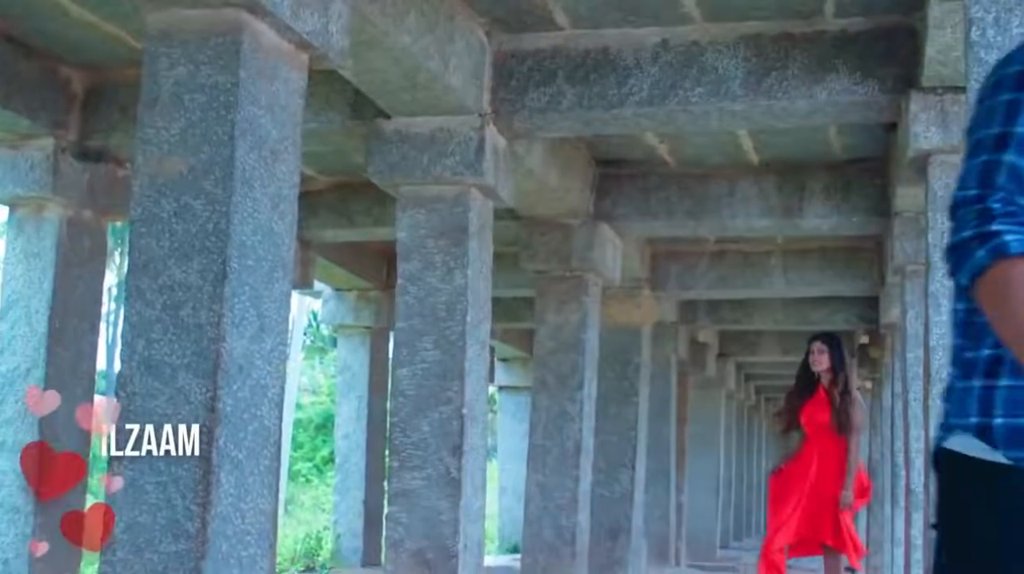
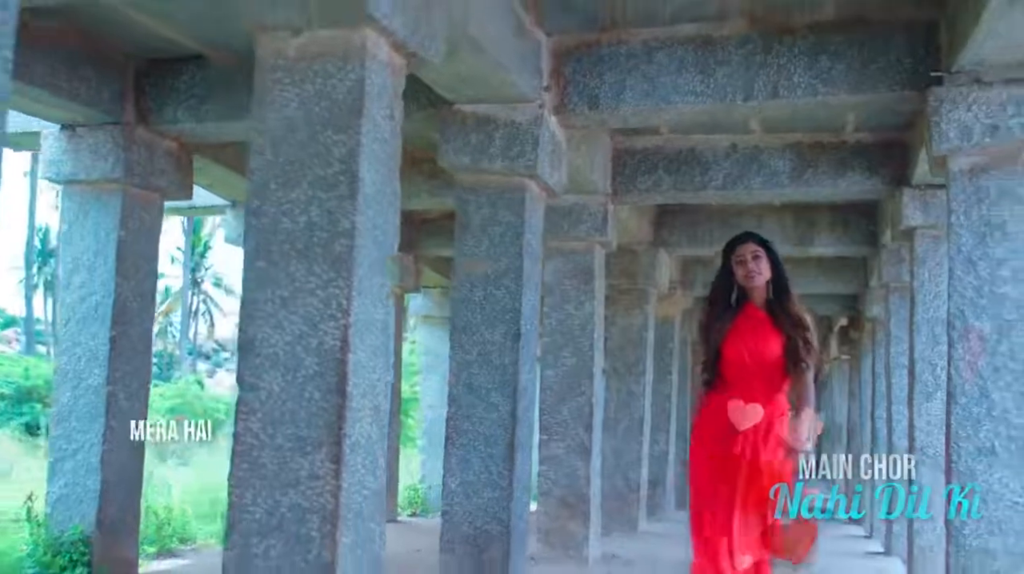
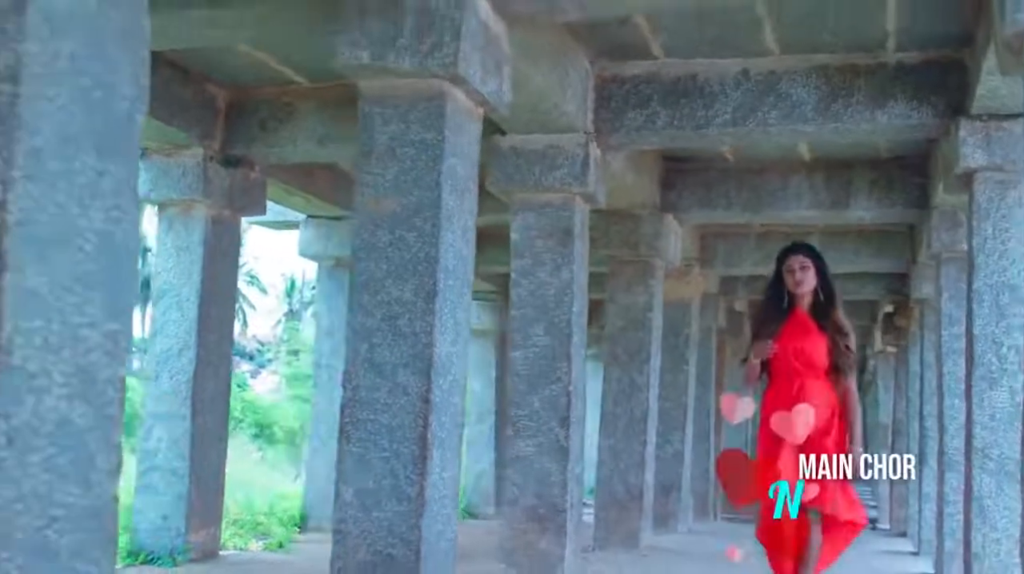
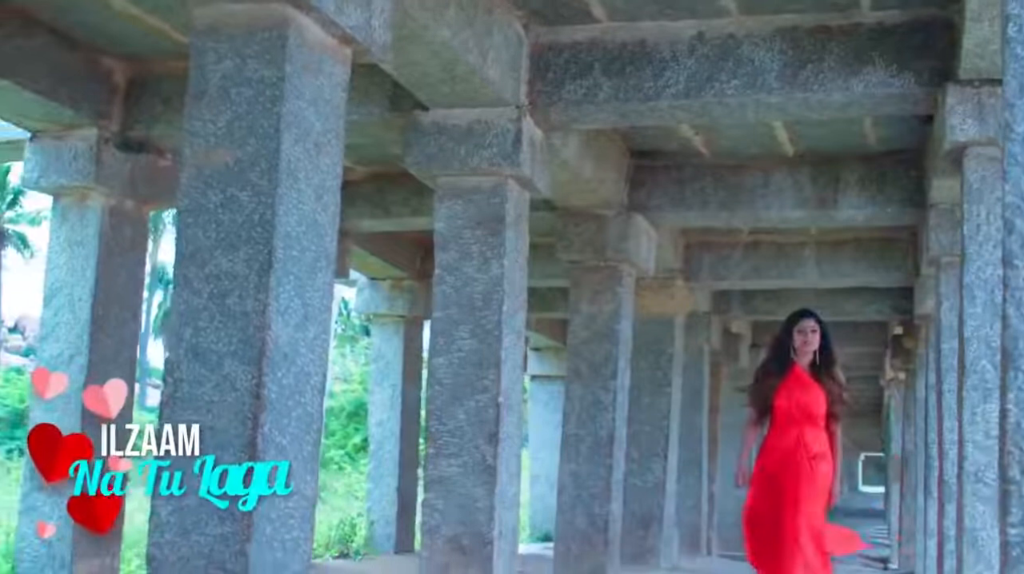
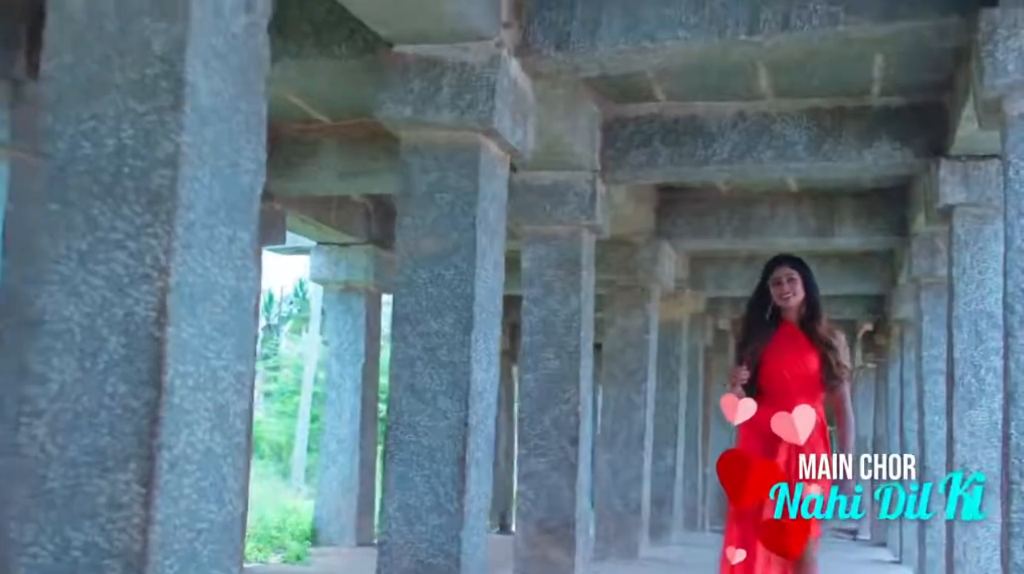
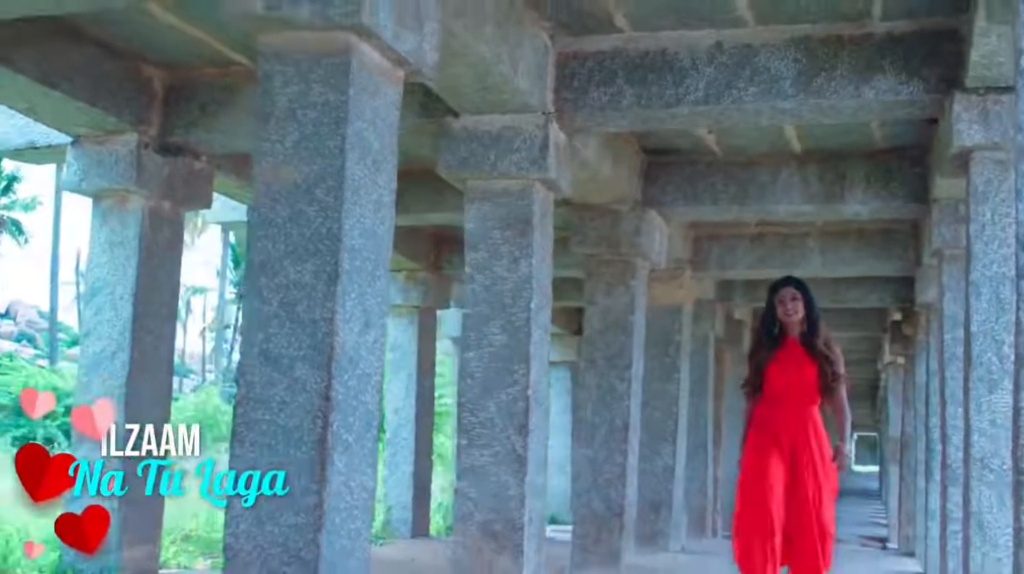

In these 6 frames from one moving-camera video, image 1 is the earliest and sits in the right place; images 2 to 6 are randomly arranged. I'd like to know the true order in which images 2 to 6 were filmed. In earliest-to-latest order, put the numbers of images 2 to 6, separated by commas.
4, 6, 3, 5, 2
